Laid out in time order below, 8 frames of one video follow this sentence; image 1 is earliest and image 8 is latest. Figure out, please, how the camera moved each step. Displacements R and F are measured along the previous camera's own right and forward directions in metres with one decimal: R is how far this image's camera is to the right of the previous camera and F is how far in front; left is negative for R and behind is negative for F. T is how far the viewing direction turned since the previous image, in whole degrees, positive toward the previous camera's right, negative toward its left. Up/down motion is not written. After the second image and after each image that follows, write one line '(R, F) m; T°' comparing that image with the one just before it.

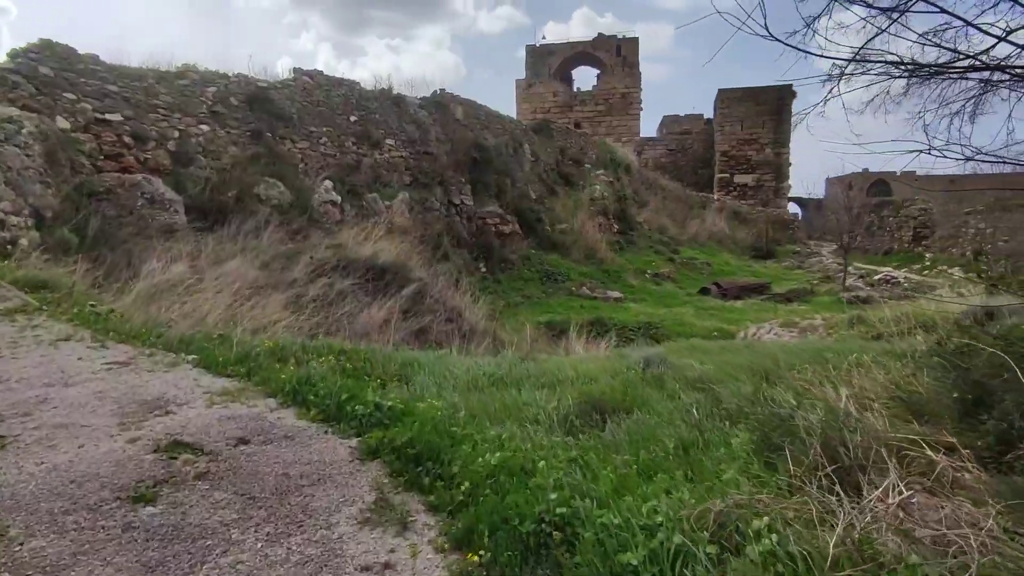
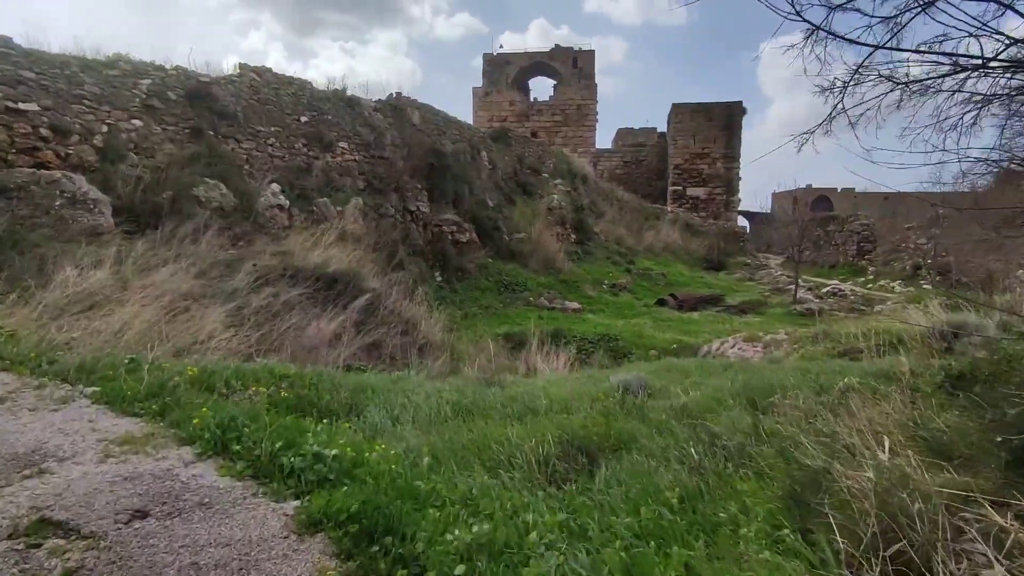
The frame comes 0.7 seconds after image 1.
(-0.1, +0.5) m; +5°
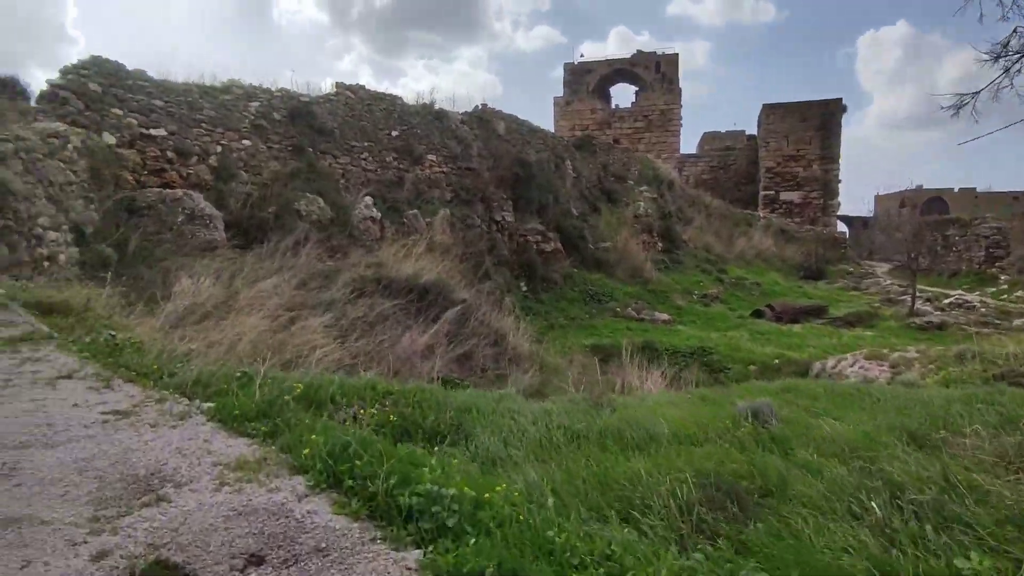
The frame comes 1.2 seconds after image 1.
(-0.3, +0.3) m; -8°
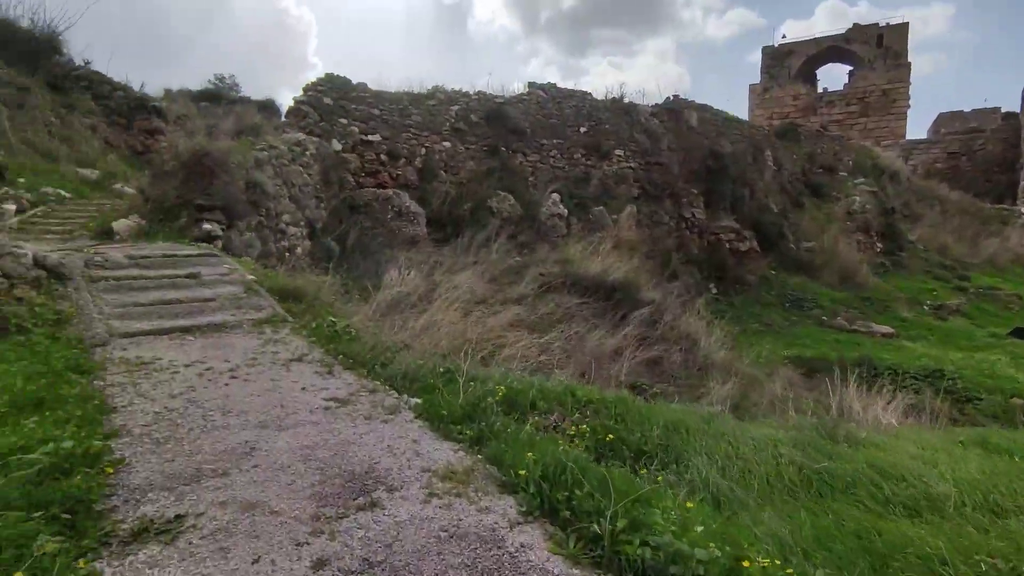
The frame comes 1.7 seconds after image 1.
(-0.3, +0.3) m; -18°
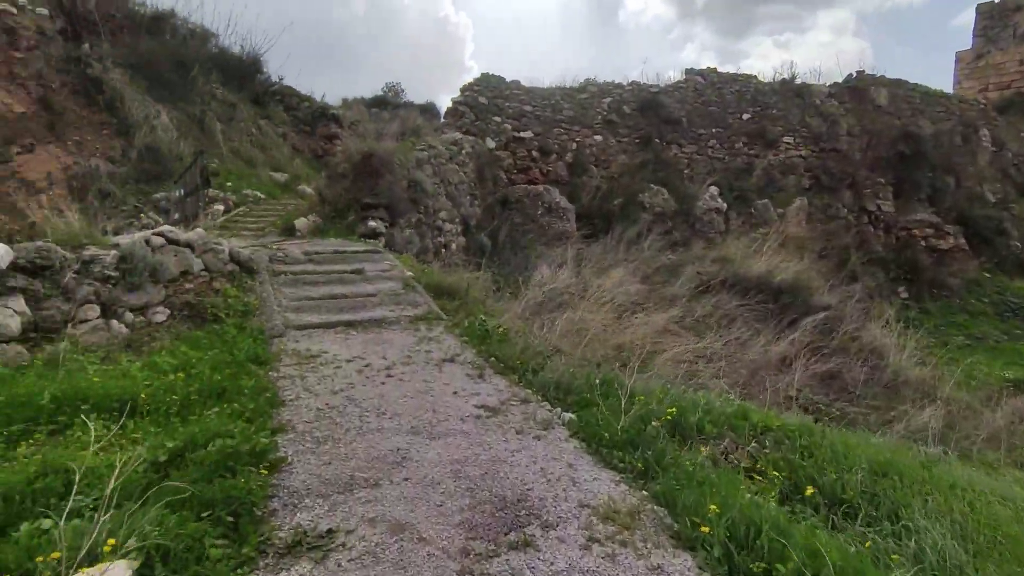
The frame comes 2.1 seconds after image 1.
(-0.1, +0.3) m; -15°
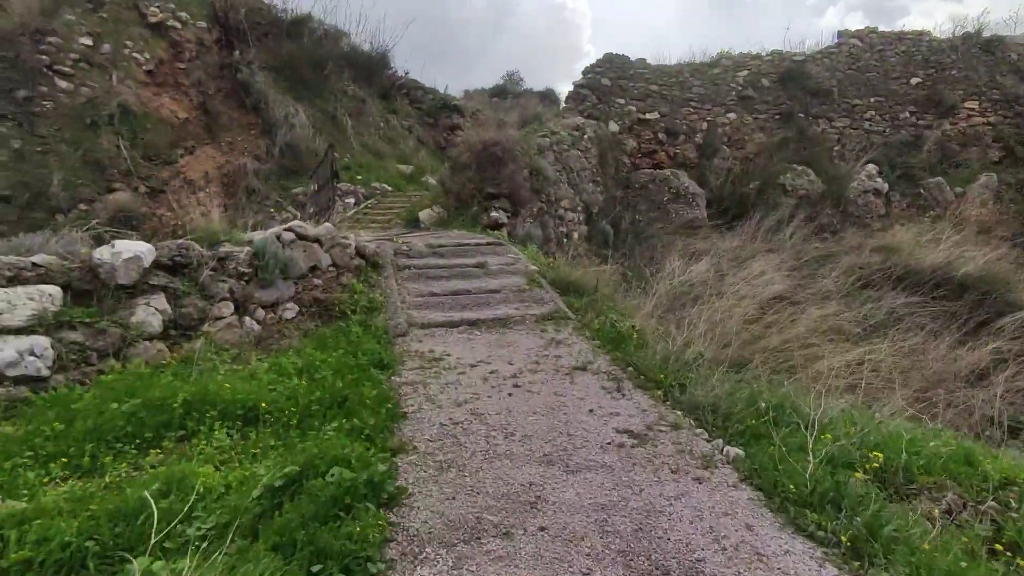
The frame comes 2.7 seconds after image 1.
(-0.2, +0.4) m; -12°
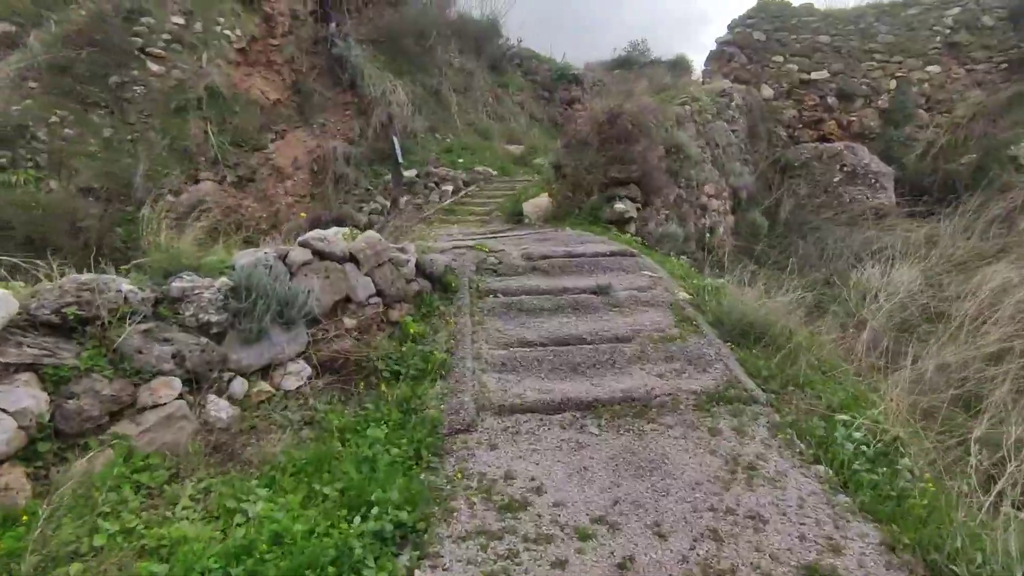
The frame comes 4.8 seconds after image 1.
(-0.1, +1.8) m; -12°
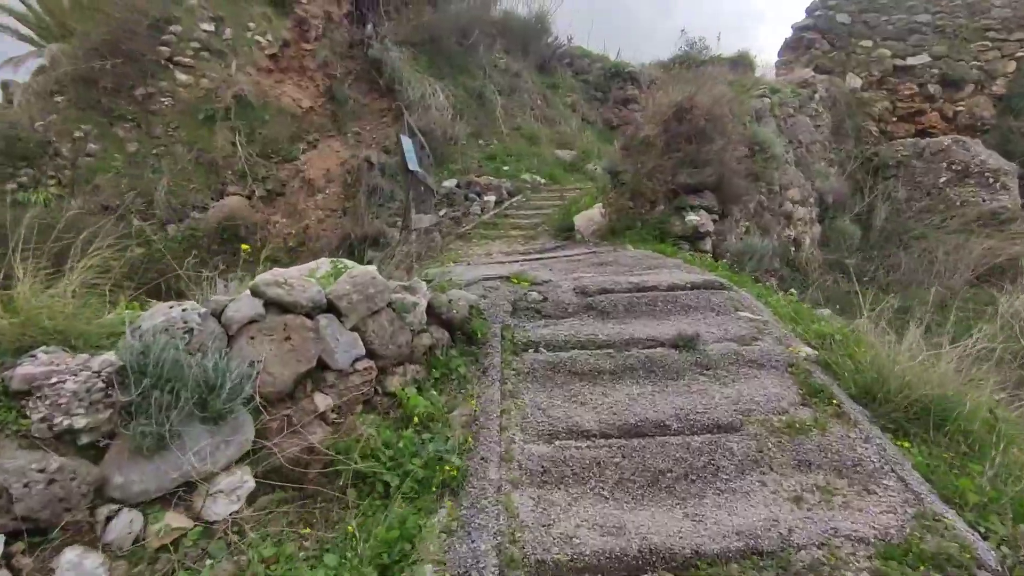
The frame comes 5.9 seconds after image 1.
(0.0, +1.0) m; -5°
